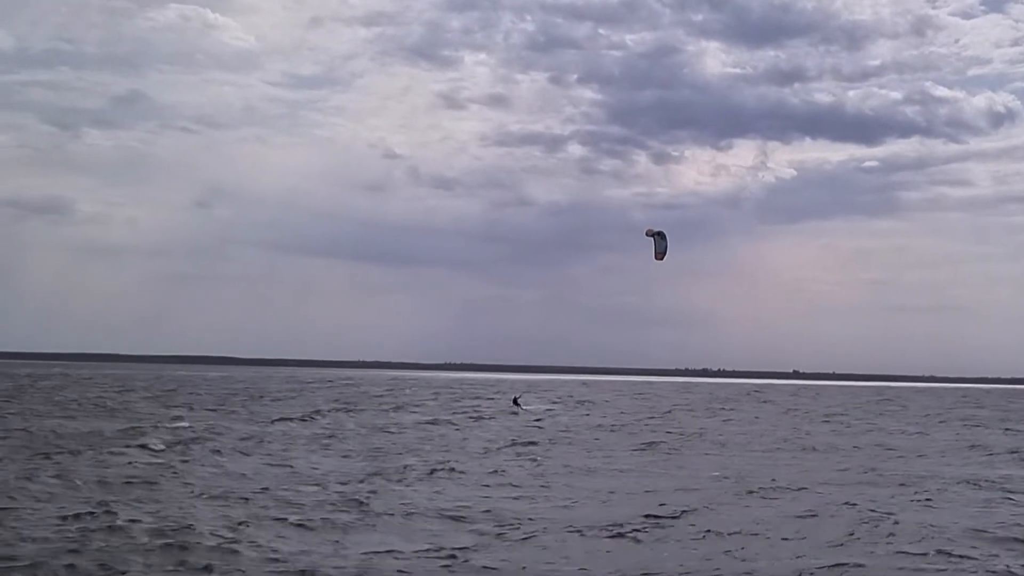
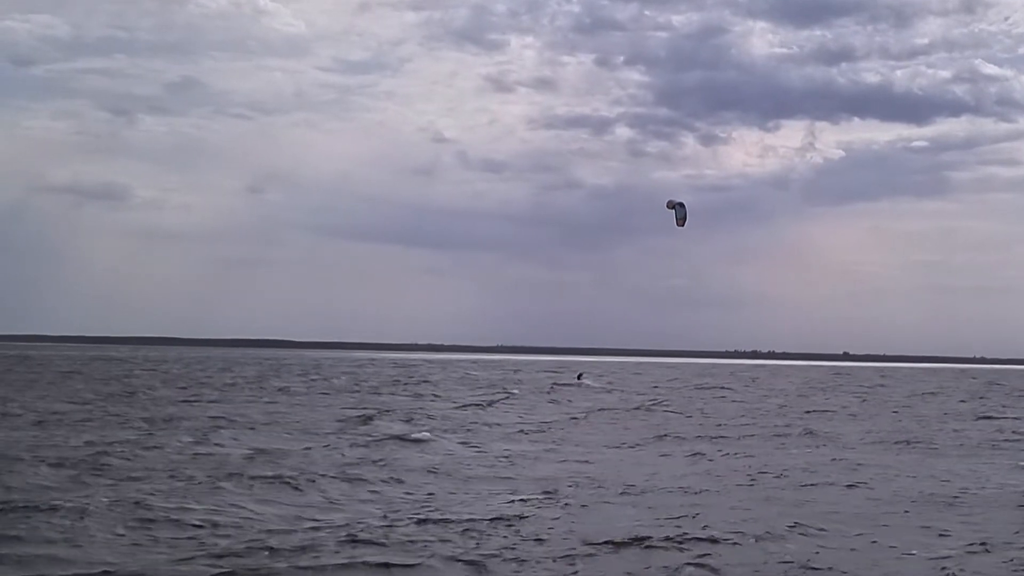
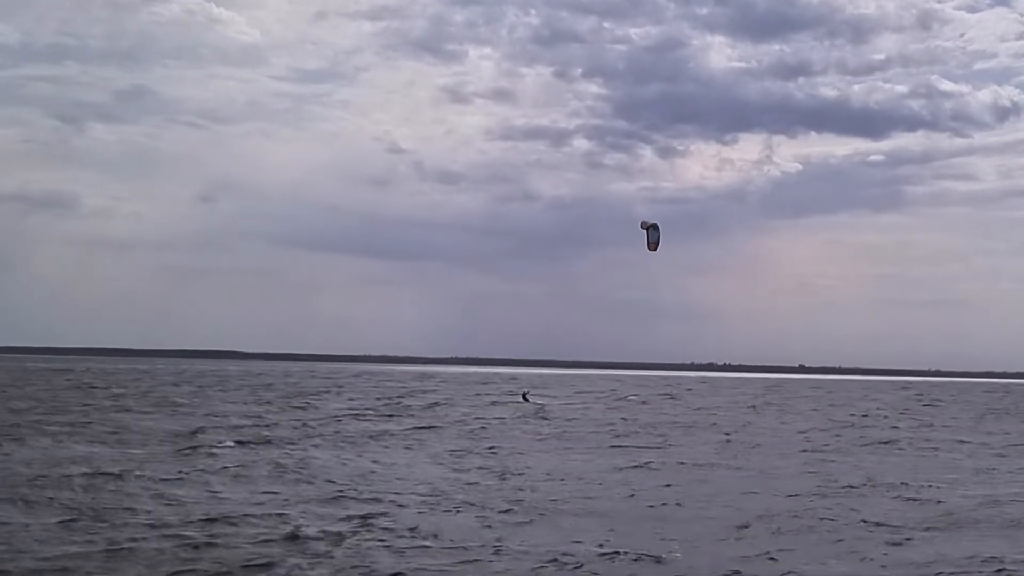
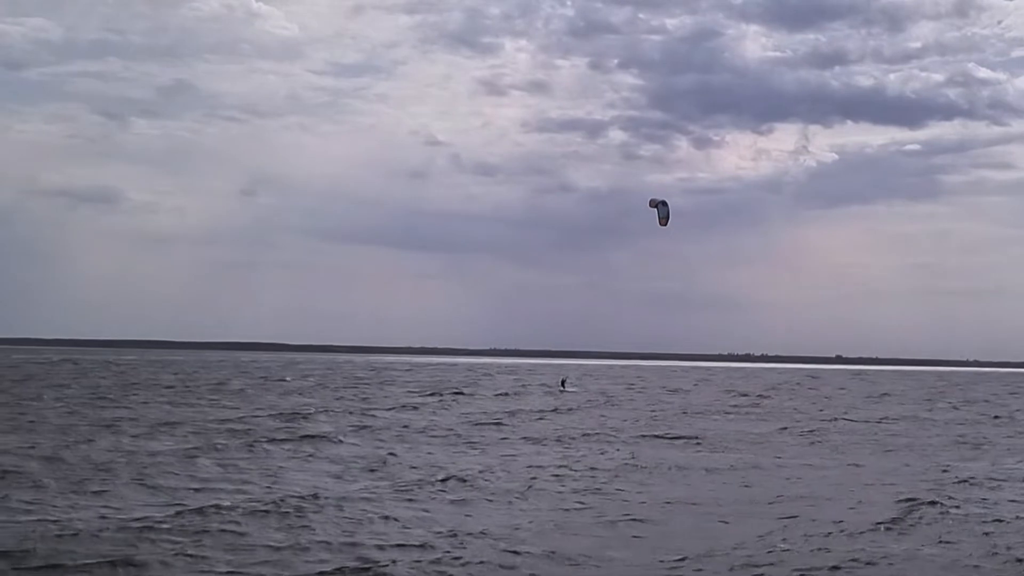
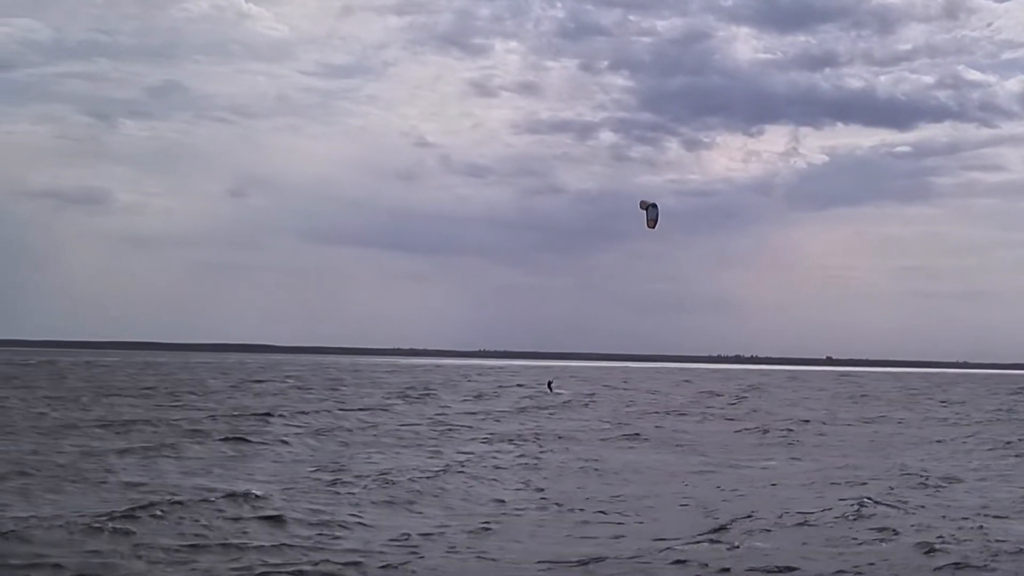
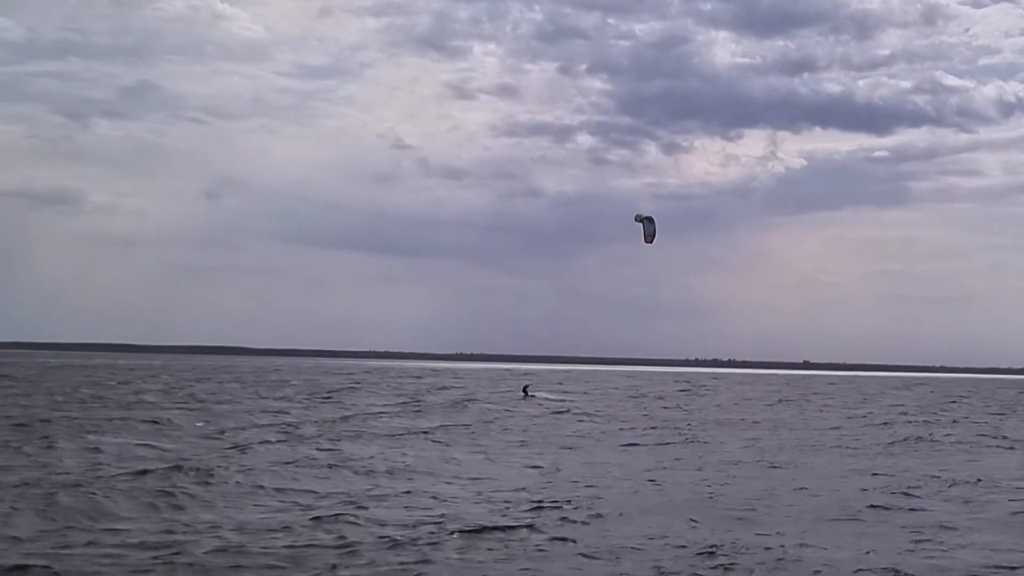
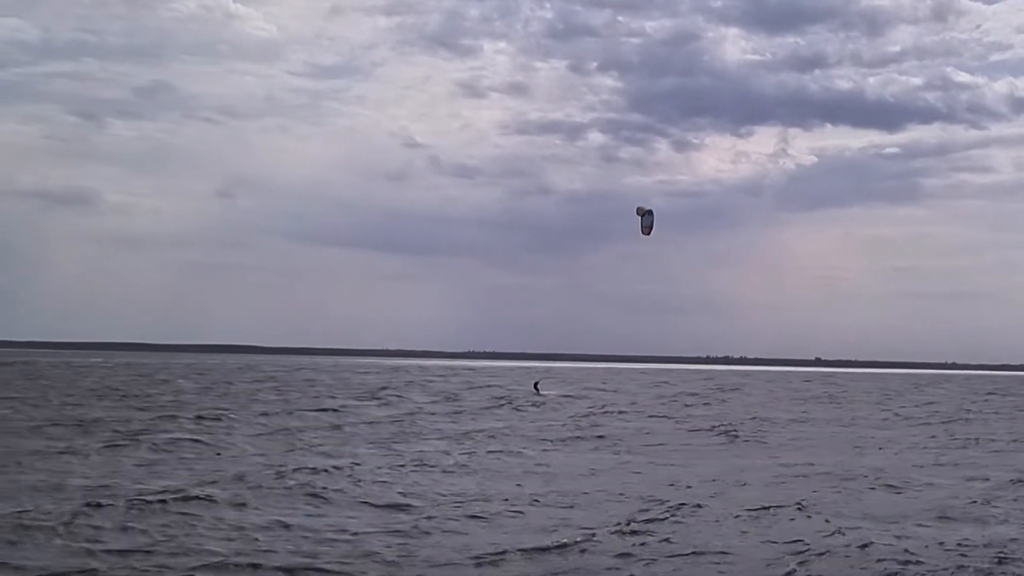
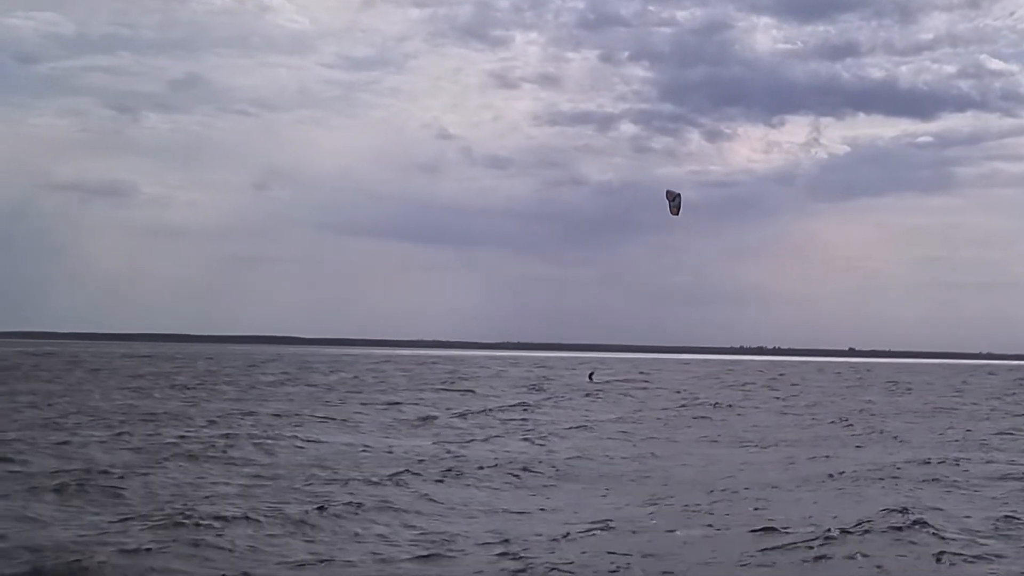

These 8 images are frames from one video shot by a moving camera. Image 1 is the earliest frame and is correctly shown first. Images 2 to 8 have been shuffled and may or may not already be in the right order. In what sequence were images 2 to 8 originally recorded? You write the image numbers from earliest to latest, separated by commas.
3, 6, 7, 5, 4, 2, 8
